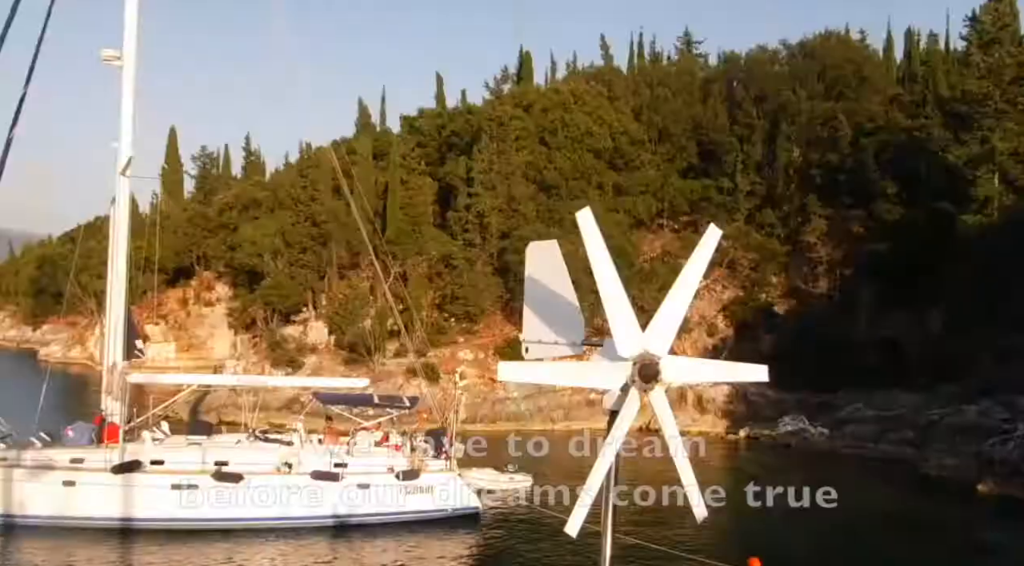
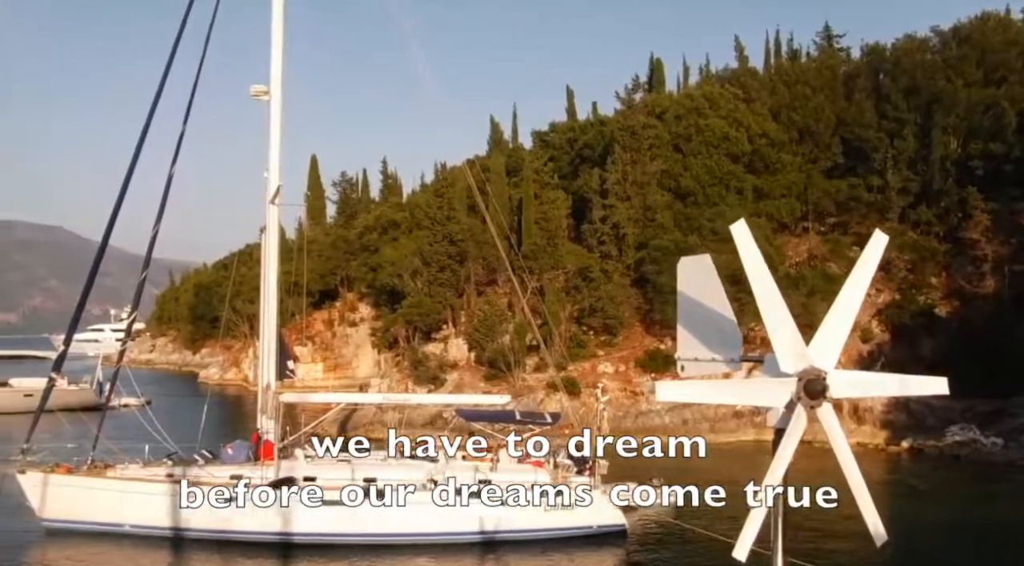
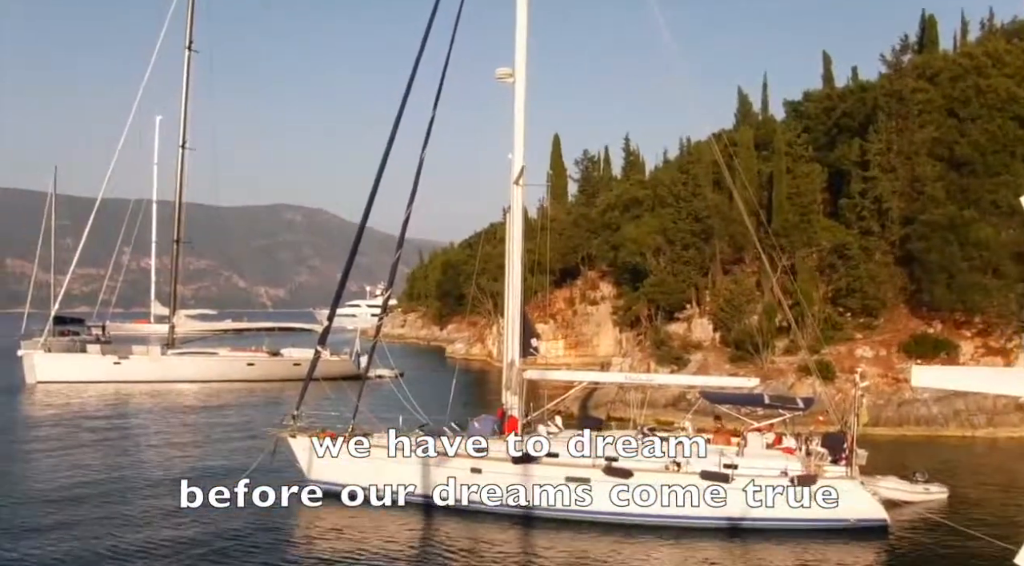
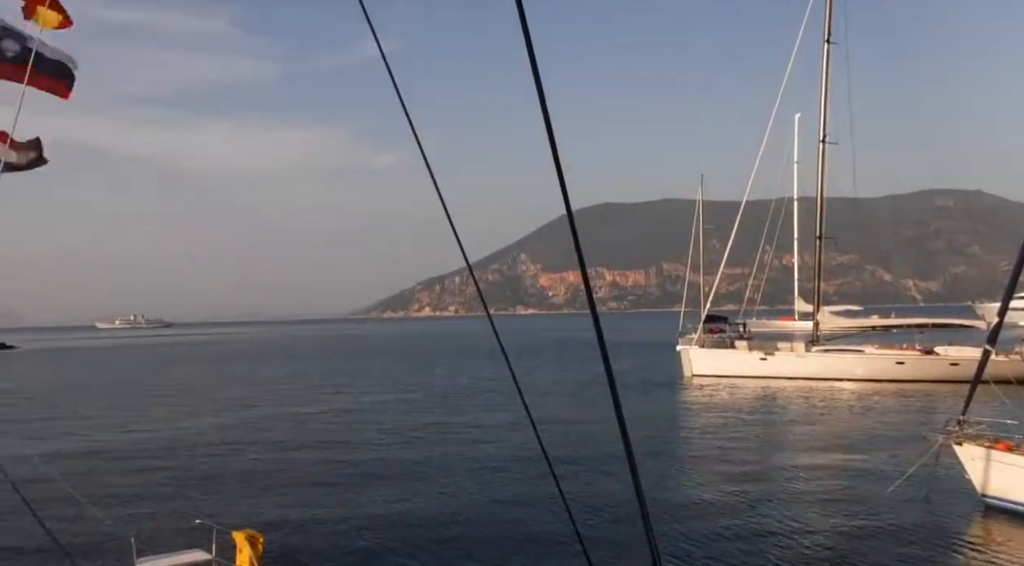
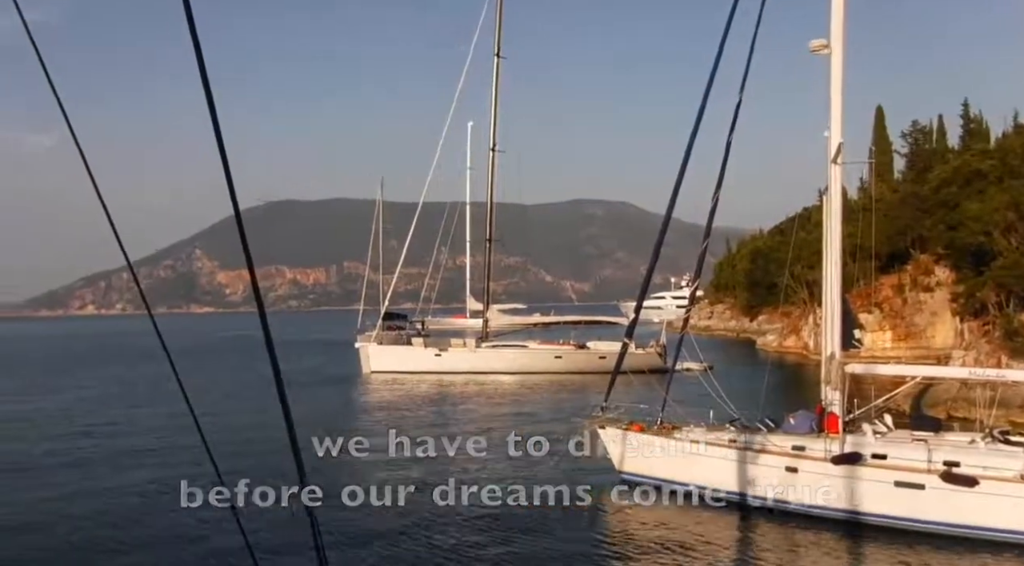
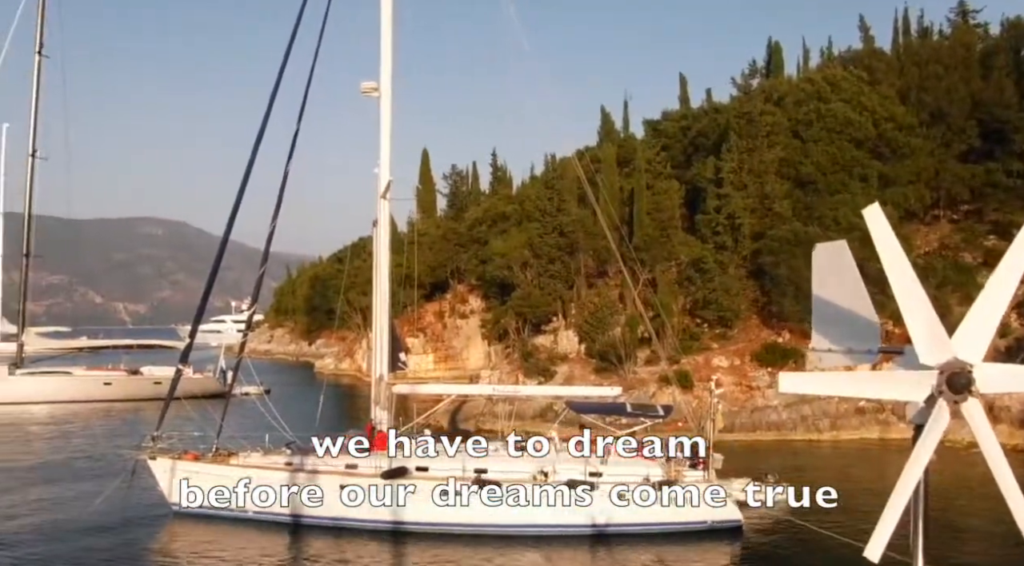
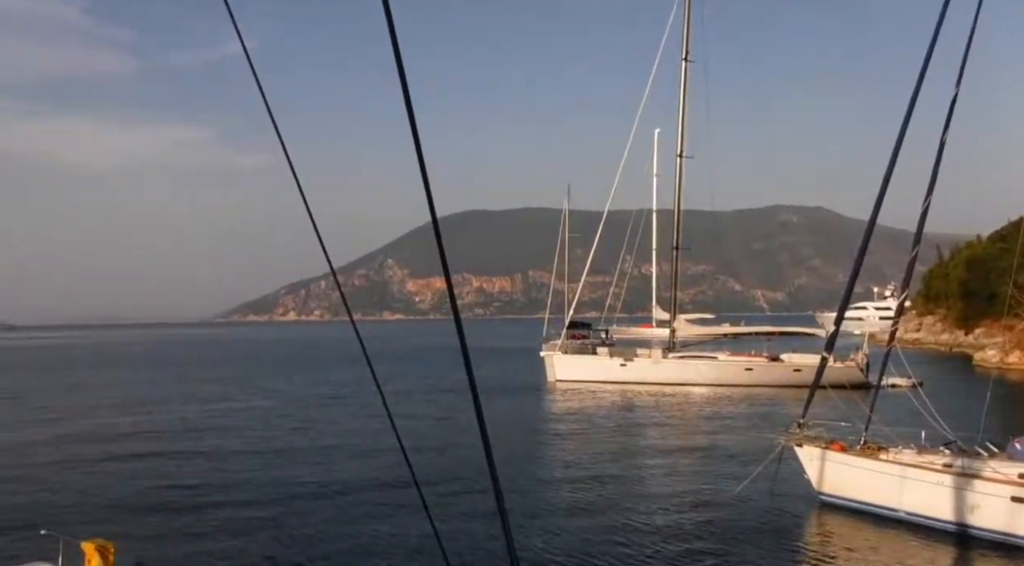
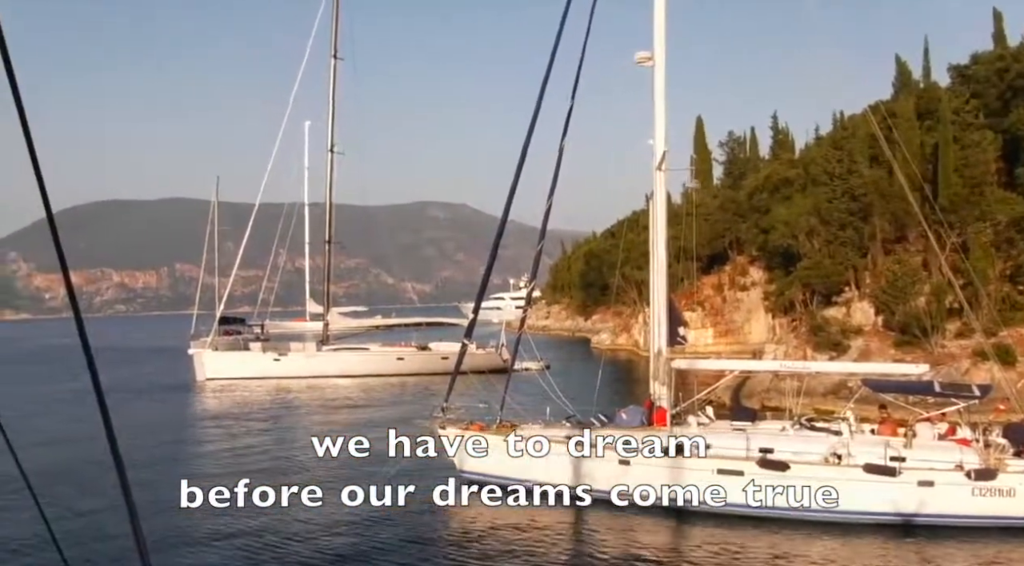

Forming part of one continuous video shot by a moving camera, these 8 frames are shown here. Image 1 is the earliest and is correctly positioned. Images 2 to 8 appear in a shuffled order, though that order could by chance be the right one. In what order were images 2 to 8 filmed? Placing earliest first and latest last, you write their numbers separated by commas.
2, 6, 3, 8, 5, 7, 4
